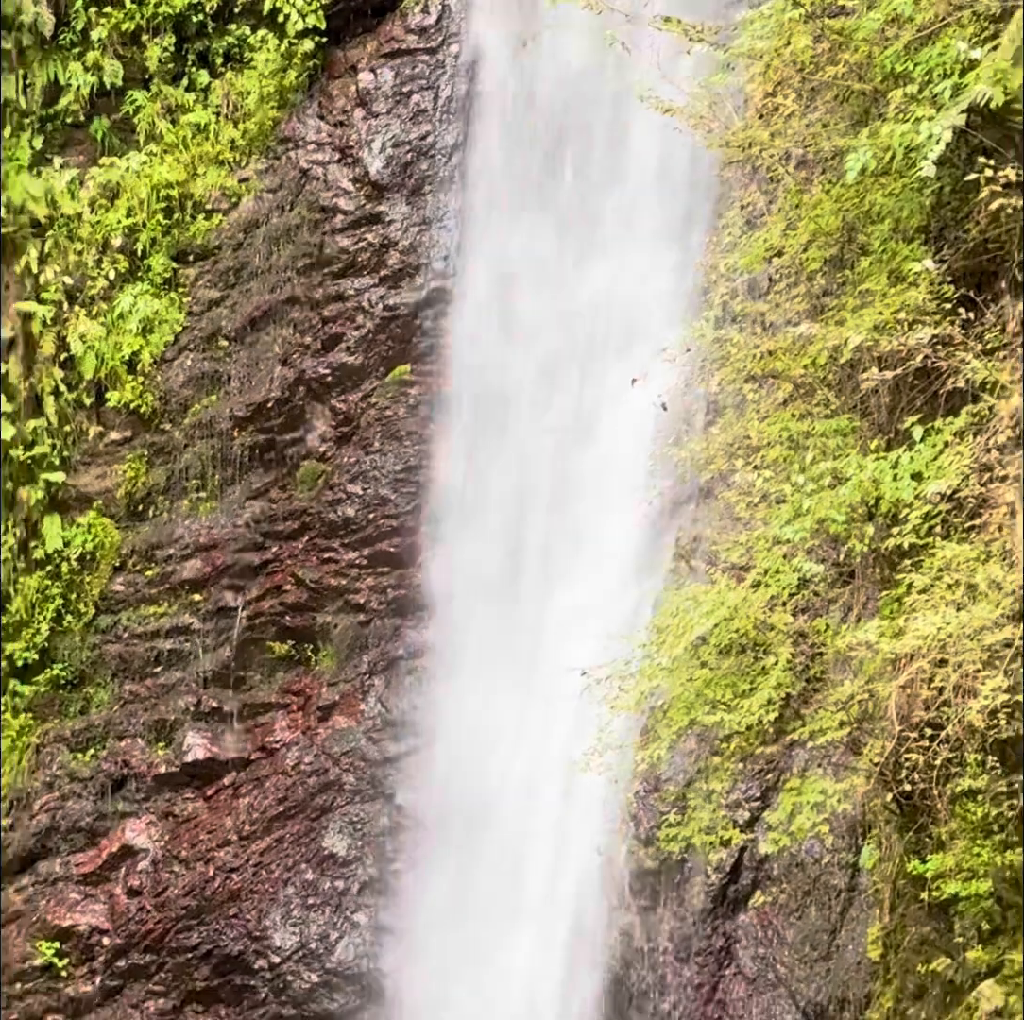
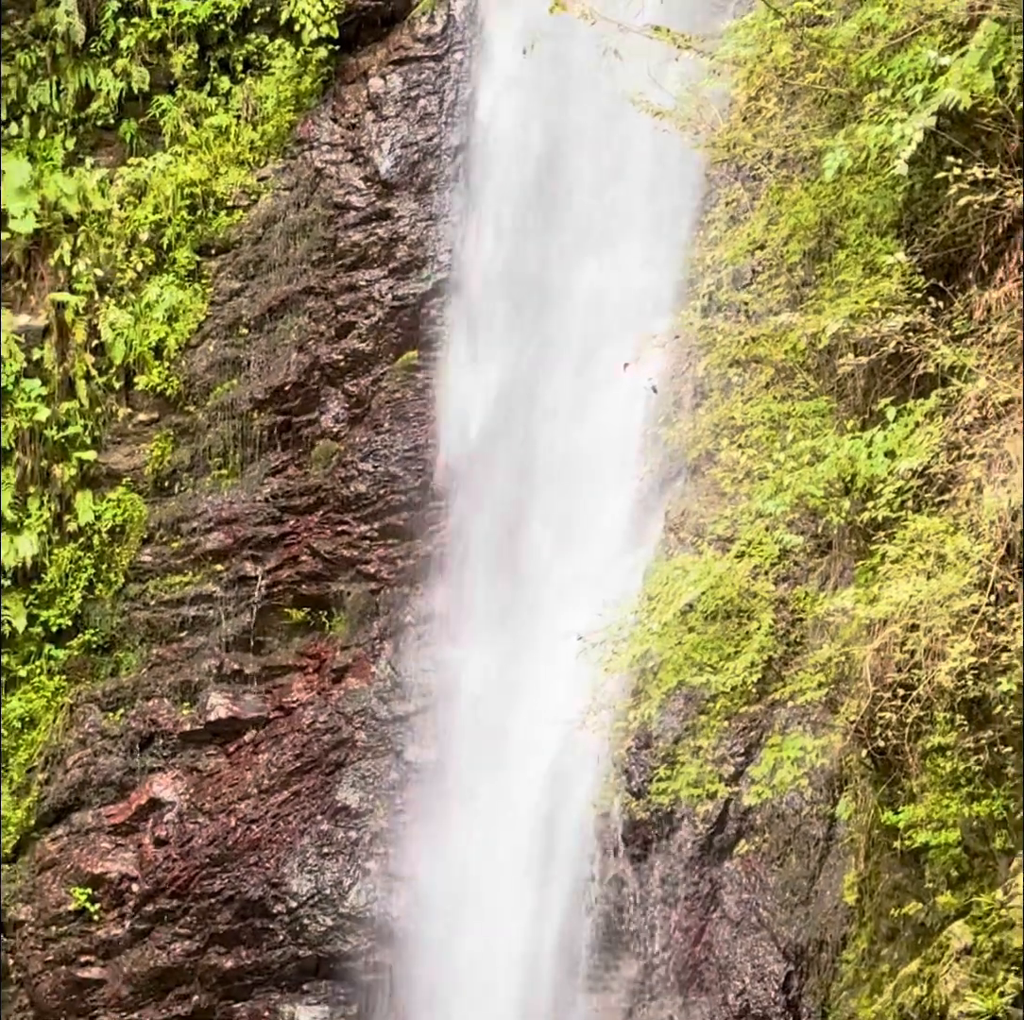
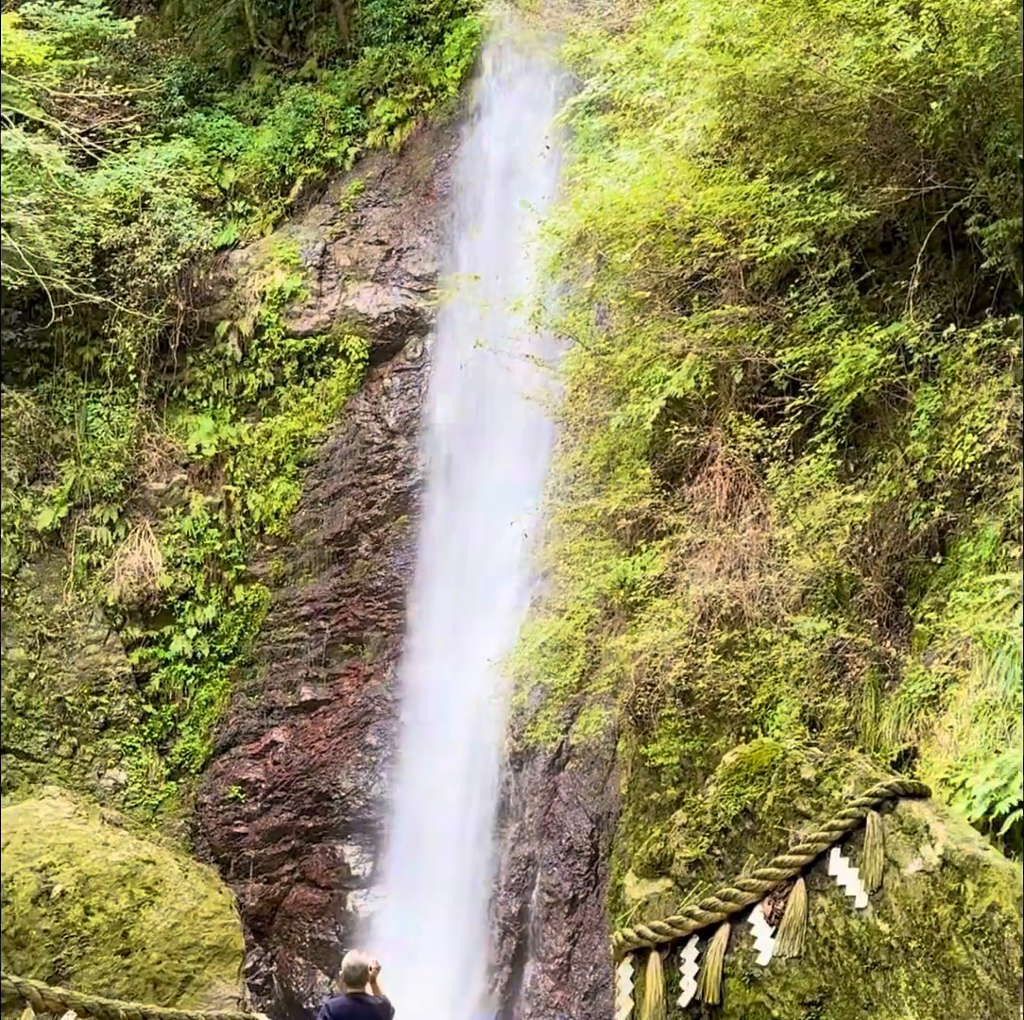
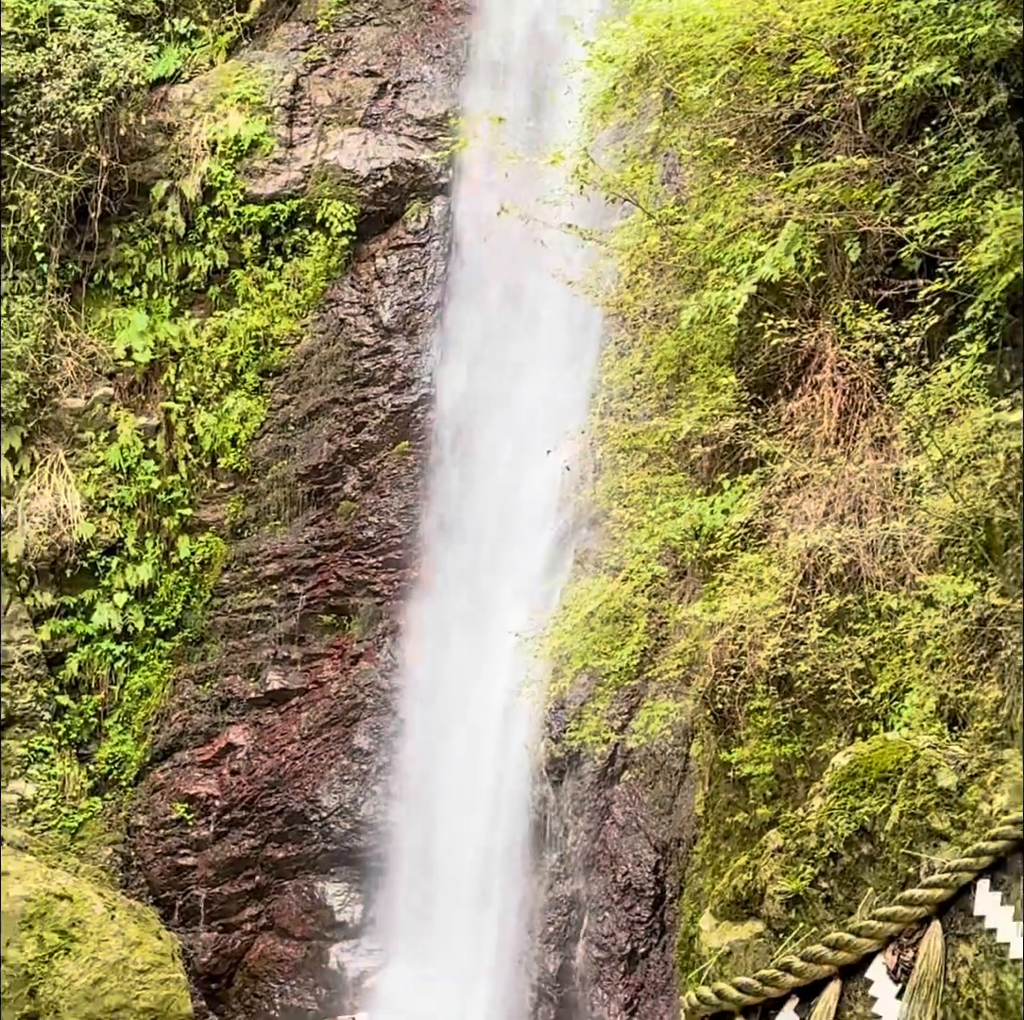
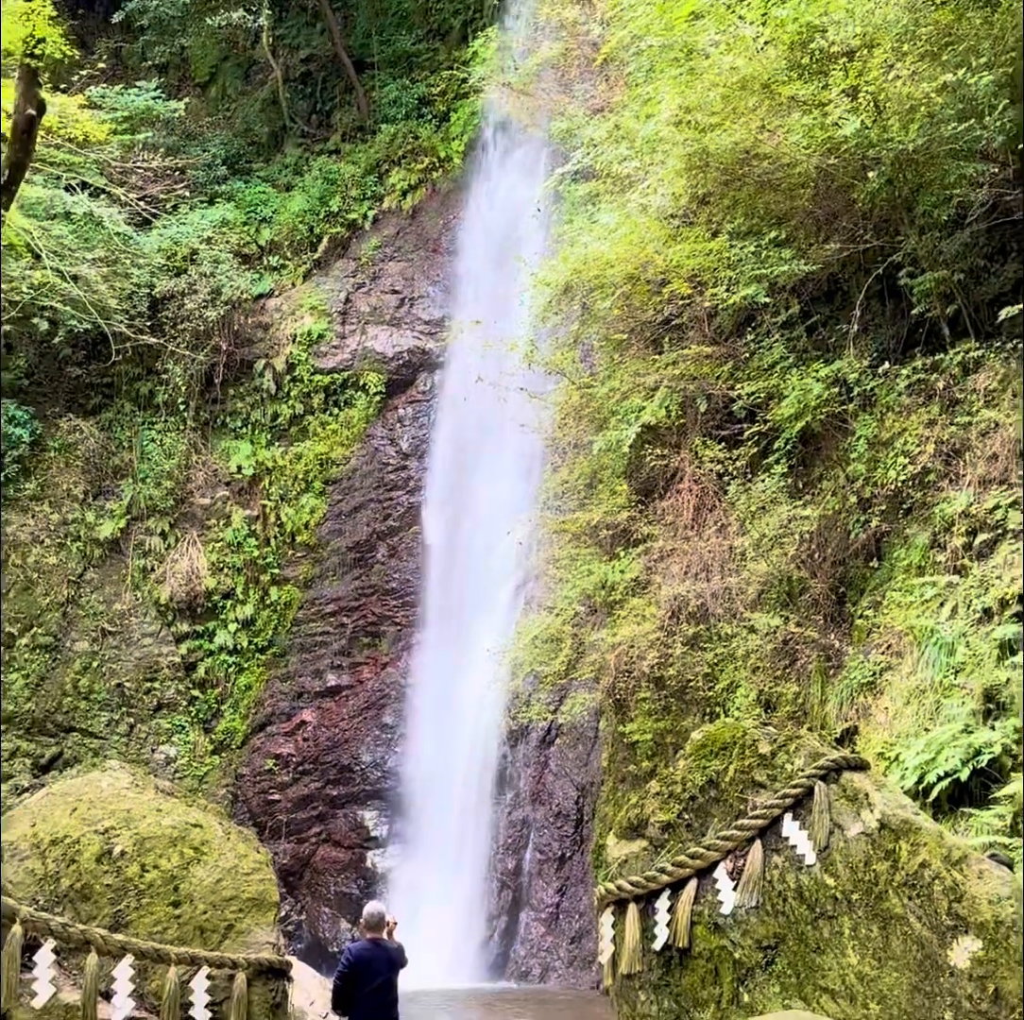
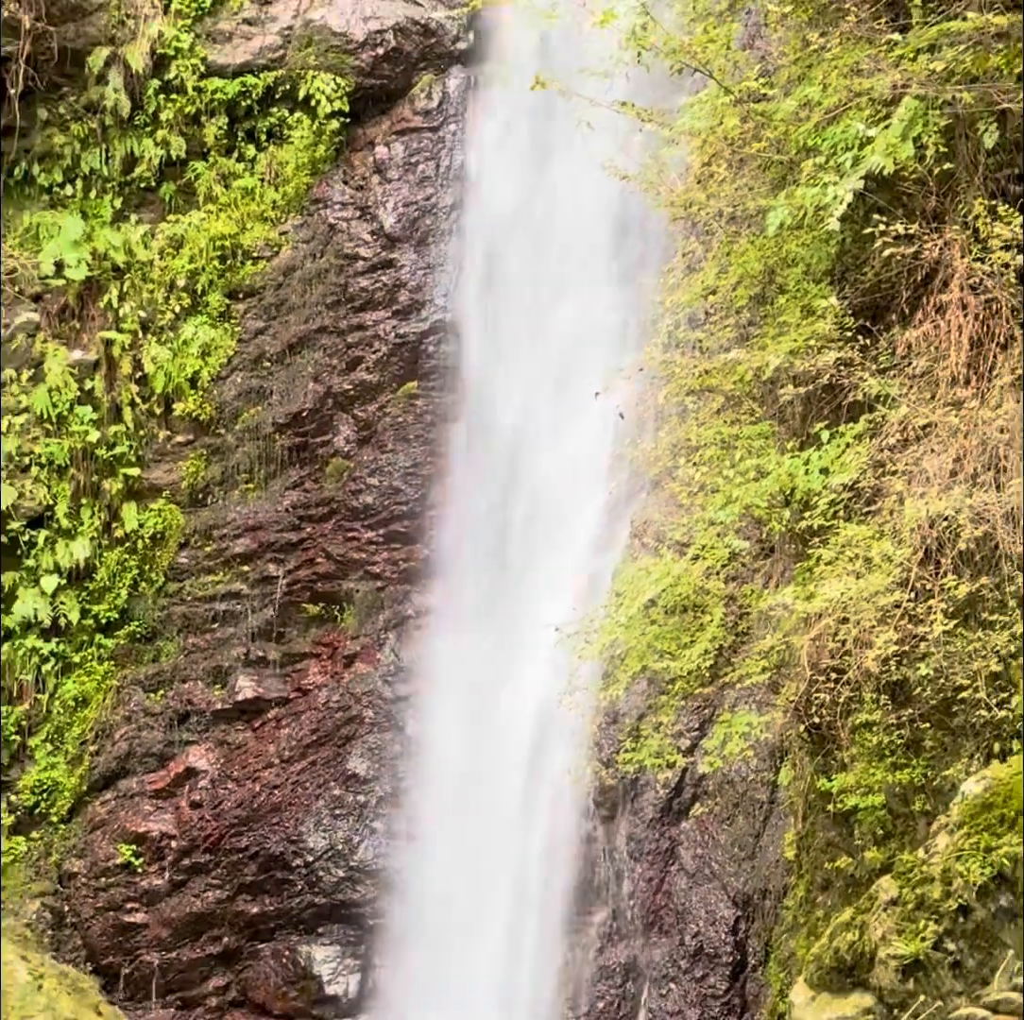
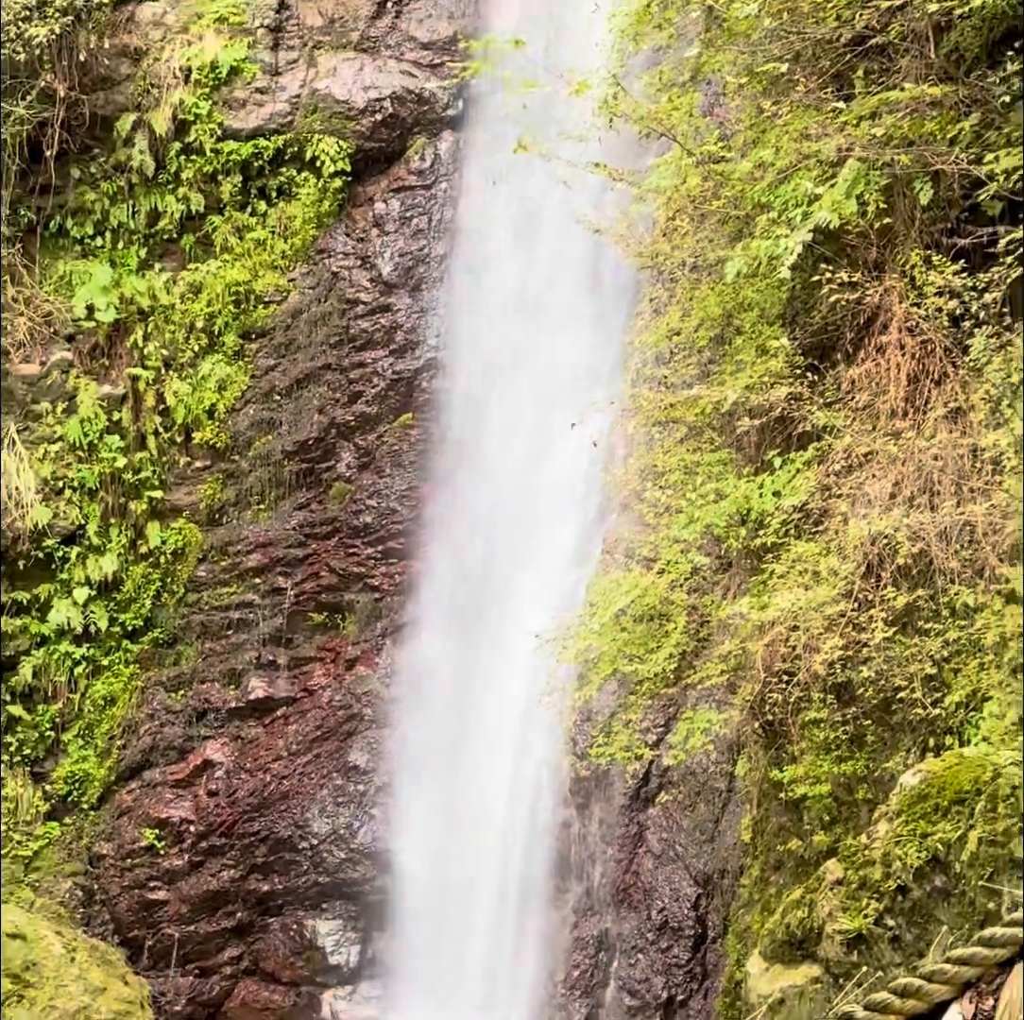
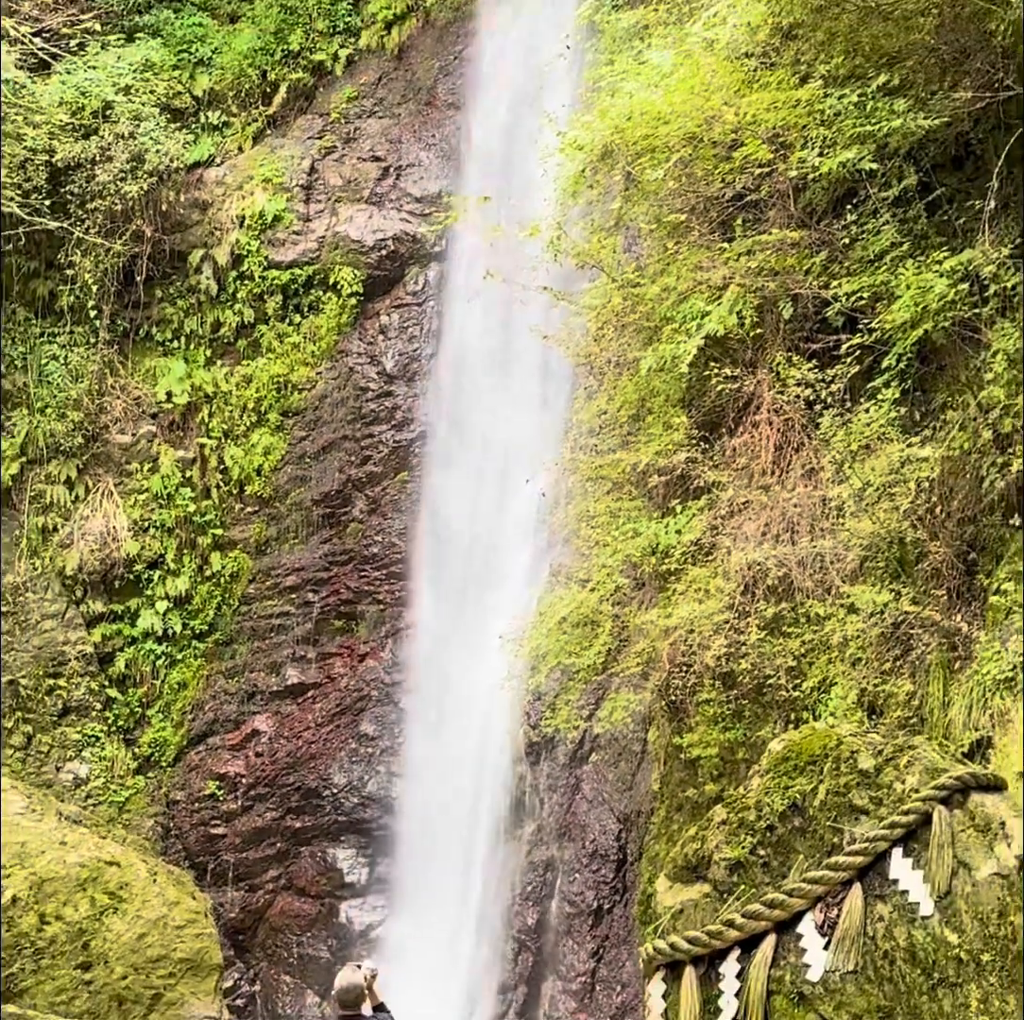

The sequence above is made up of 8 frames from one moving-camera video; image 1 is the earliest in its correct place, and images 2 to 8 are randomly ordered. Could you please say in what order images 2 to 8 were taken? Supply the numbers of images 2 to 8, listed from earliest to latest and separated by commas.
2, 6, 7, 4, 8, 3, 5
